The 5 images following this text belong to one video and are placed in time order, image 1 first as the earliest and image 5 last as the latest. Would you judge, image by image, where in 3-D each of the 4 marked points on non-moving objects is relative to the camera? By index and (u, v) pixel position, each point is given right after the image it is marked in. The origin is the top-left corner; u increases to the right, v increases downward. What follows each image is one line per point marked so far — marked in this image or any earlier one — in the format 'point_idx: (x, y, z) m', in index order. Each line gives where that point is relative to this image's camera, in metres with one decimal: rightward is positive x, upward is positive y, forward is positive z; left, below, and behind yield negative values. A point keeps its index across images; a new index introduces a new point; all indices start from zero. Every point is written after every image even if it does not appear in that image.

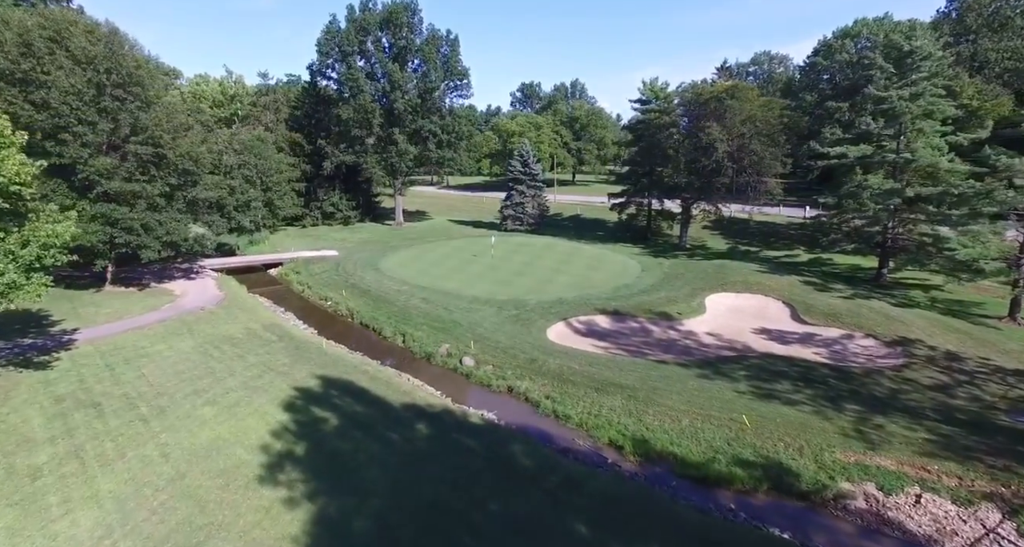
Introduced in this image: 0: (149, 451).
0: (-7.5, -3.6, +10.4) m
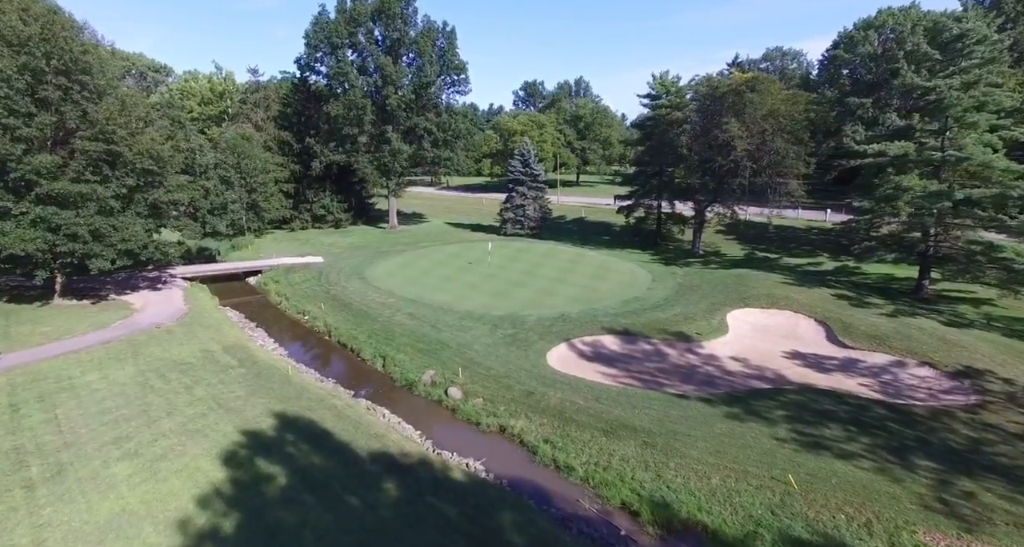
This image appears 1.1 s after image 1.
0: (-7.7, -4.1, +8.0) m
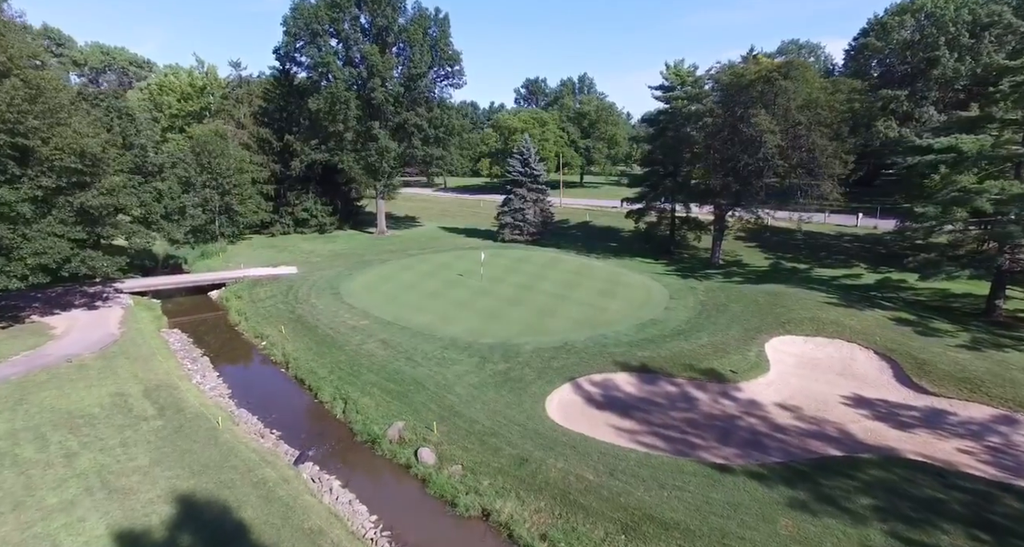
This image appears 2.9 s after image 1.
0: (-8.0, -4.7, +4.6) m
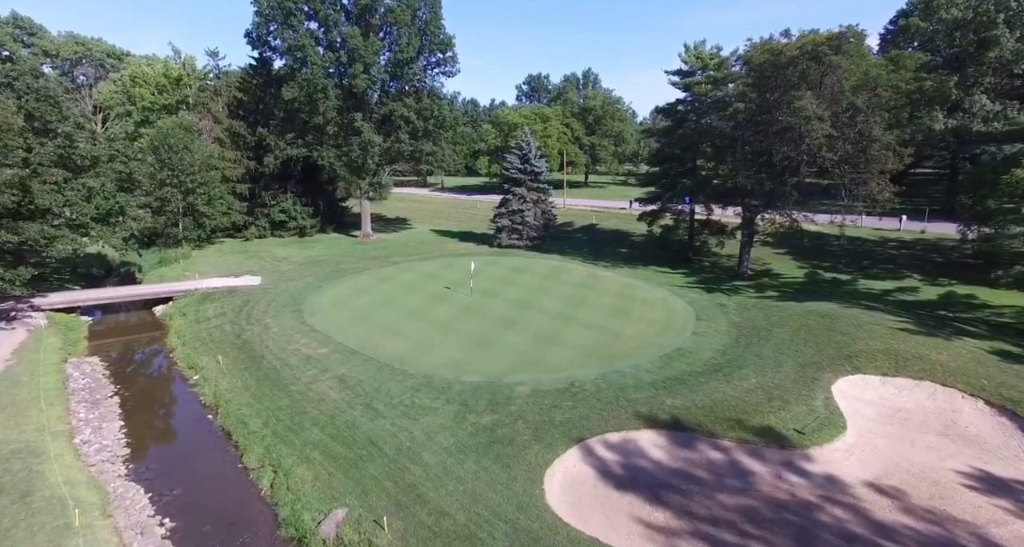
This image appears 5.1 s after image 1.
0: (-8.3, -5.2, +0.8) m
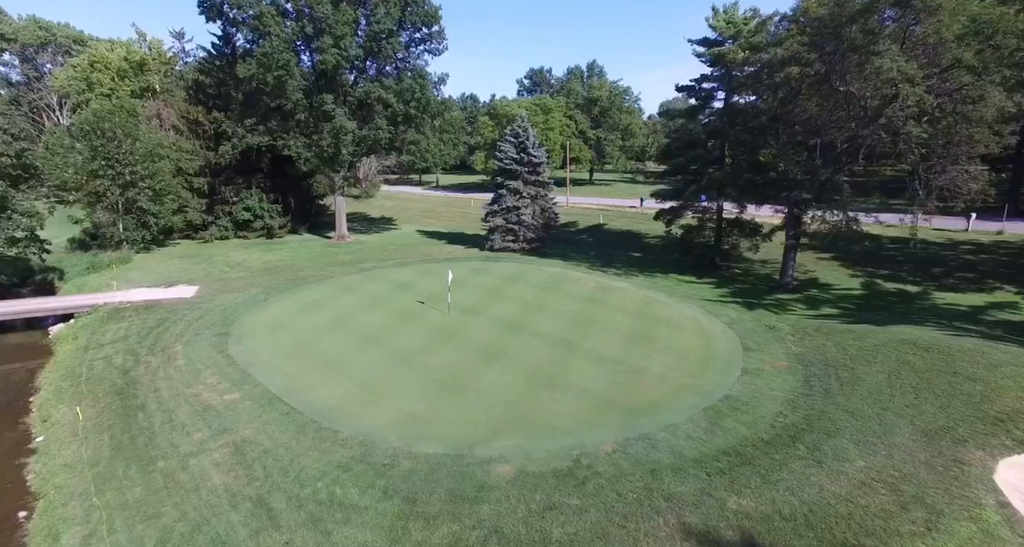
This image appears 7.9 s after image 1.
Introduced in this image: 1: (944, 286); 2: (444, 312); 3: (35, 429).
0: (-8.8, -5.5, -3.7) m
1: (+16.4, -0.5, +19.3) m
2: (-2.1, -1.2, +15.8) m
3: (-10.6, -3.4, +11.4) m
